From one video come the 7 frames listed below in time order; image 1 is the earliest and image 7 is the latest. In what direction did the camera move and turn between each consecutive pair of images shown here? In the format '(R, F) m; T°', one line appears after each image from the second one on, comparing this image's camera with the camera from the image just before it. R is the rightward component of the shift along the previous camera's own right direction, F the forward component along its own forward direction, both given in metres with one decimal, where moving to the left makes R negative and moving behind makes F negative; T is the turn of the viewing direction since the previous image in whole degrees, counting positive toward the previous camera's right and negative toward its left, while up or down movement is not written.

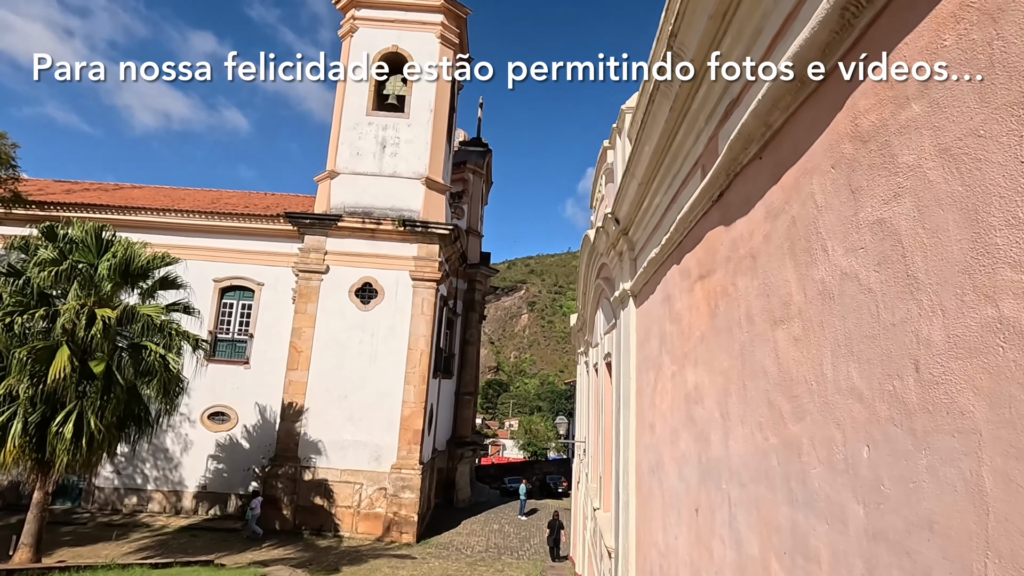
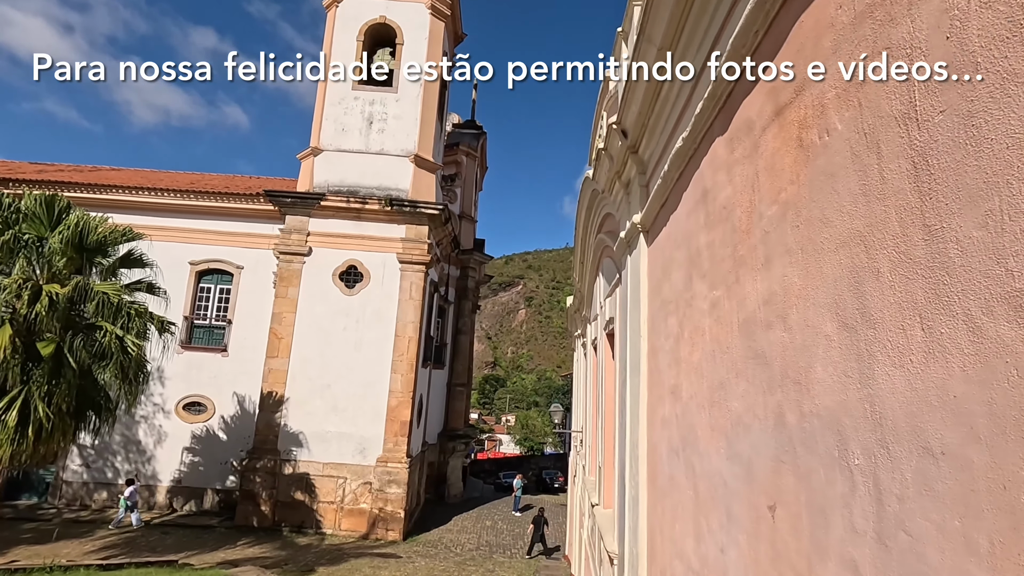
(+0.1, +0.7) m; 0°
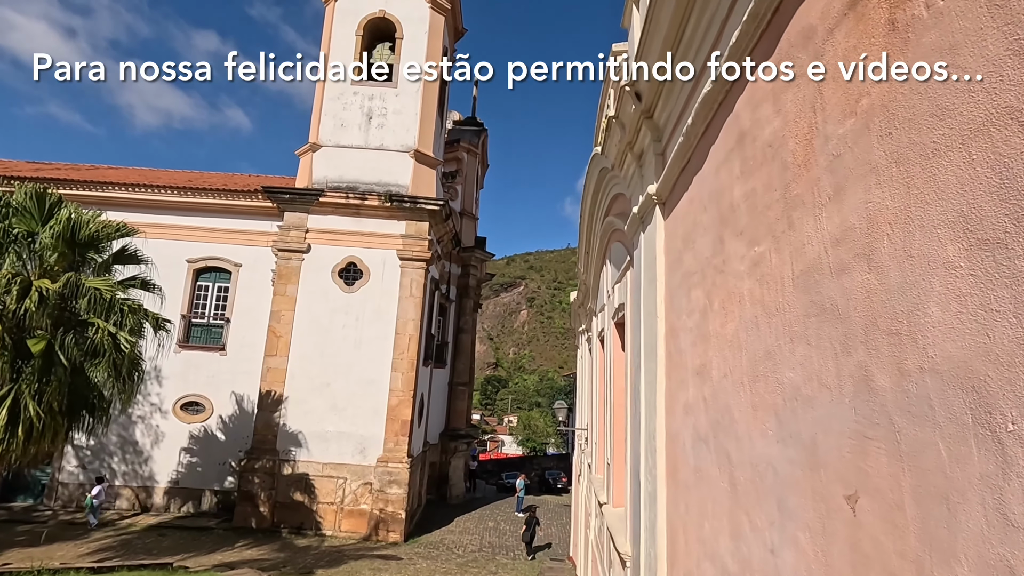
(0.0, +0.2) m; 0°
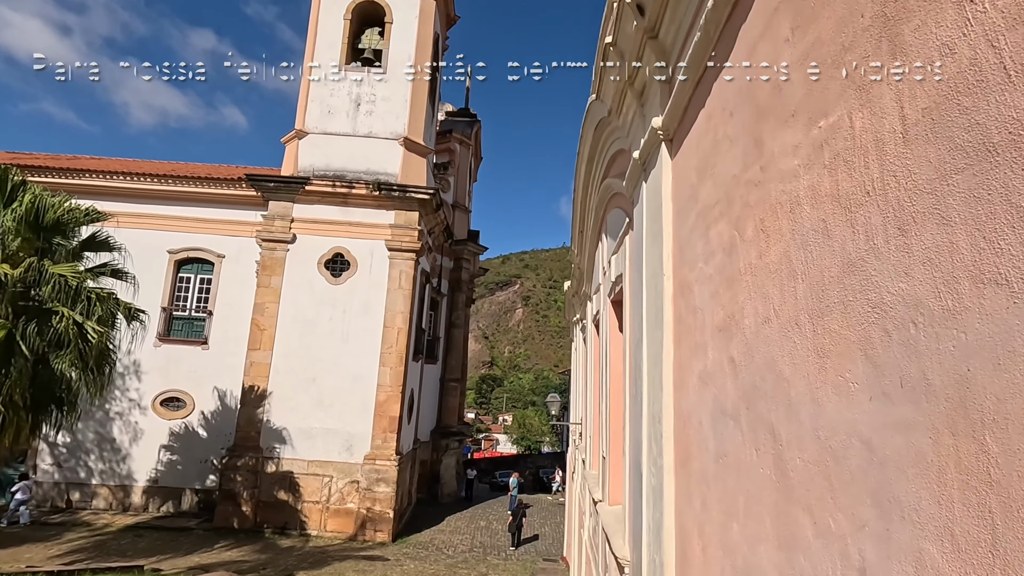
(+0.1, +0.4) m; 0°
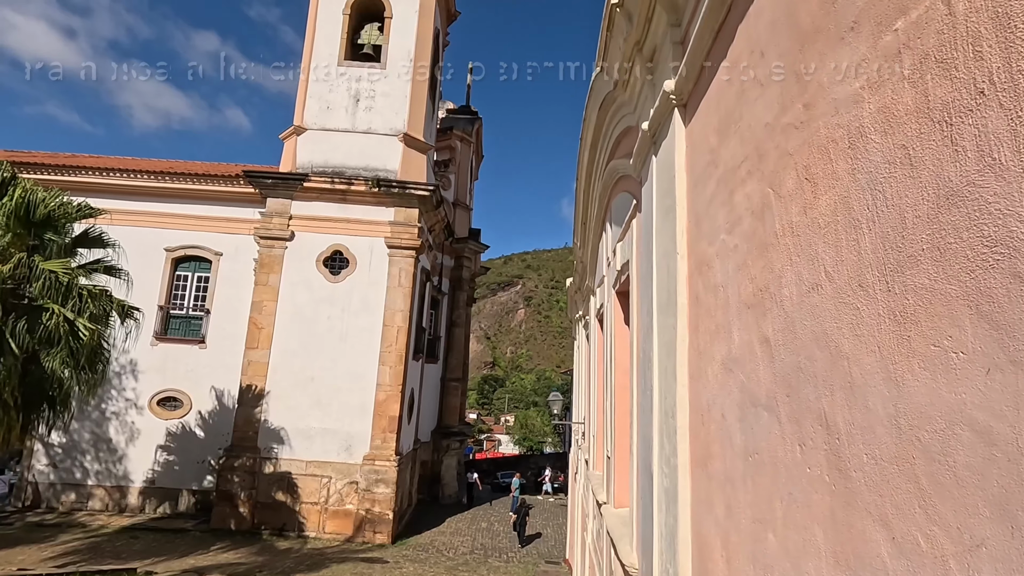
(0.0, +0.2) m; 0°
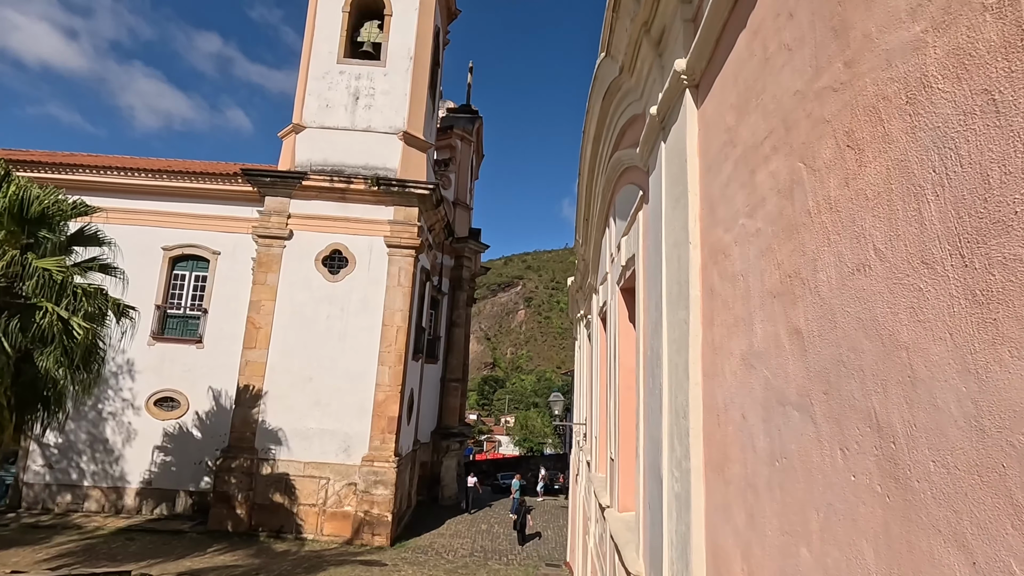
(0.0, +0.1) m; 0°
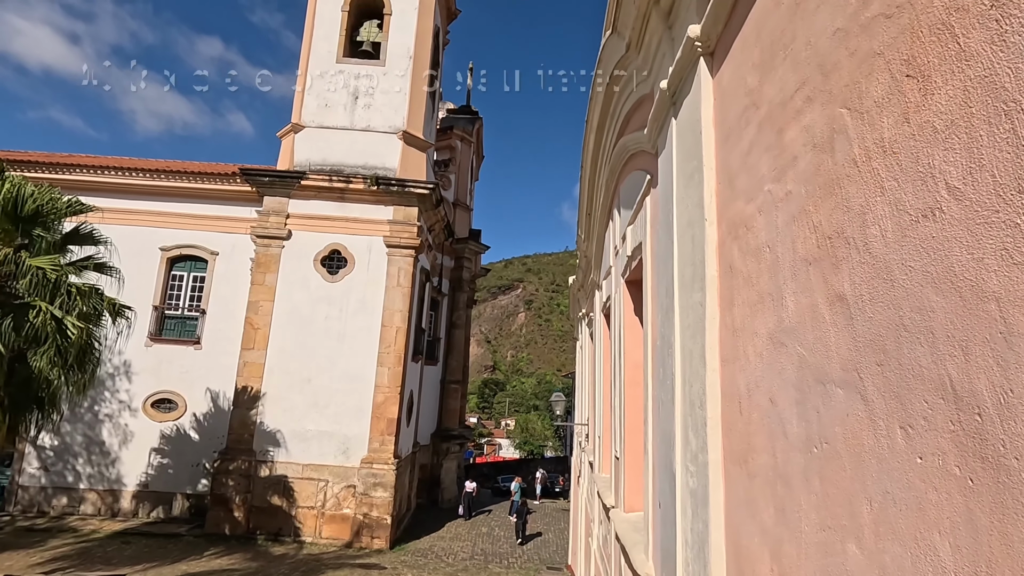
(0.0, +0.1) m; 0°
